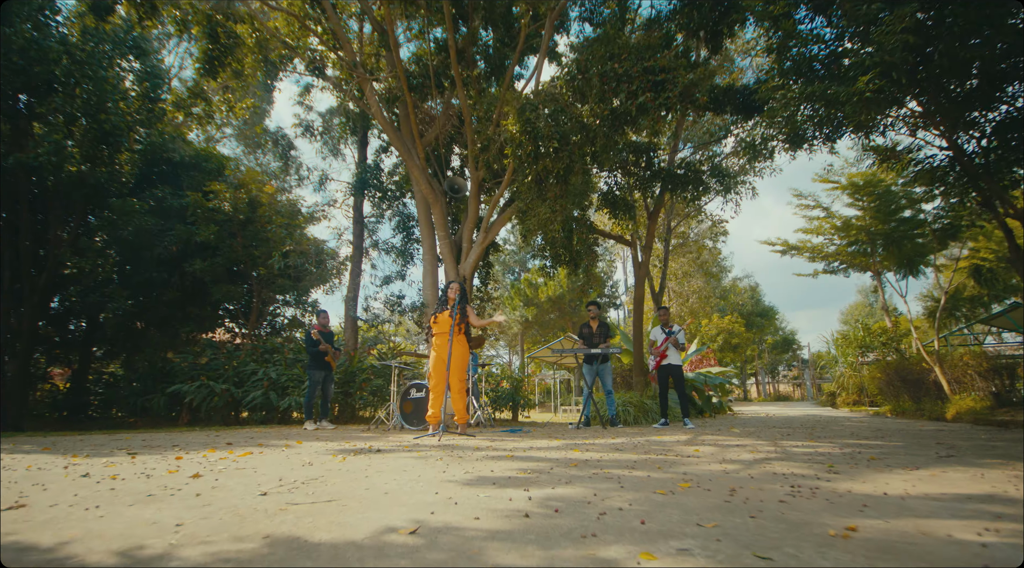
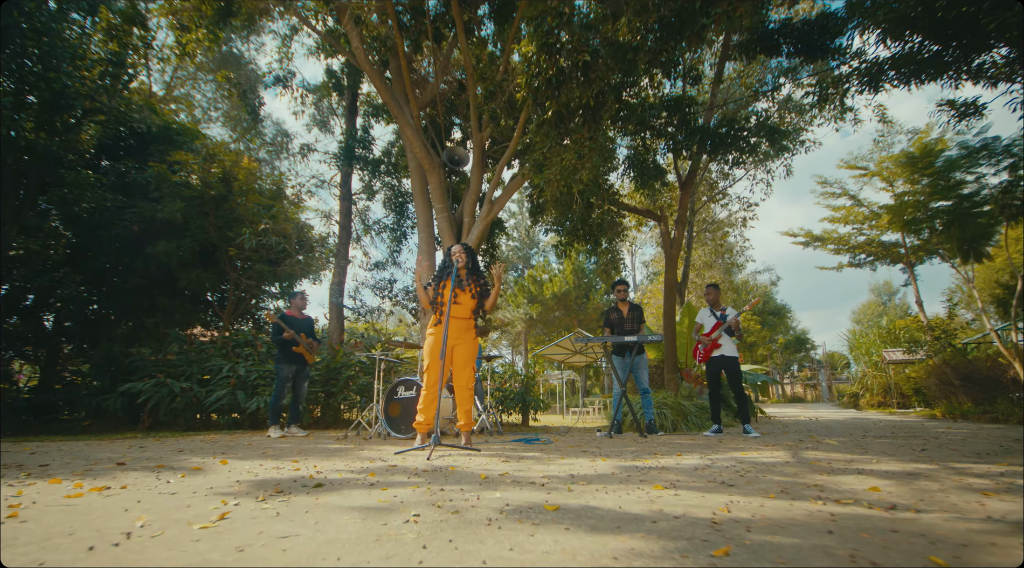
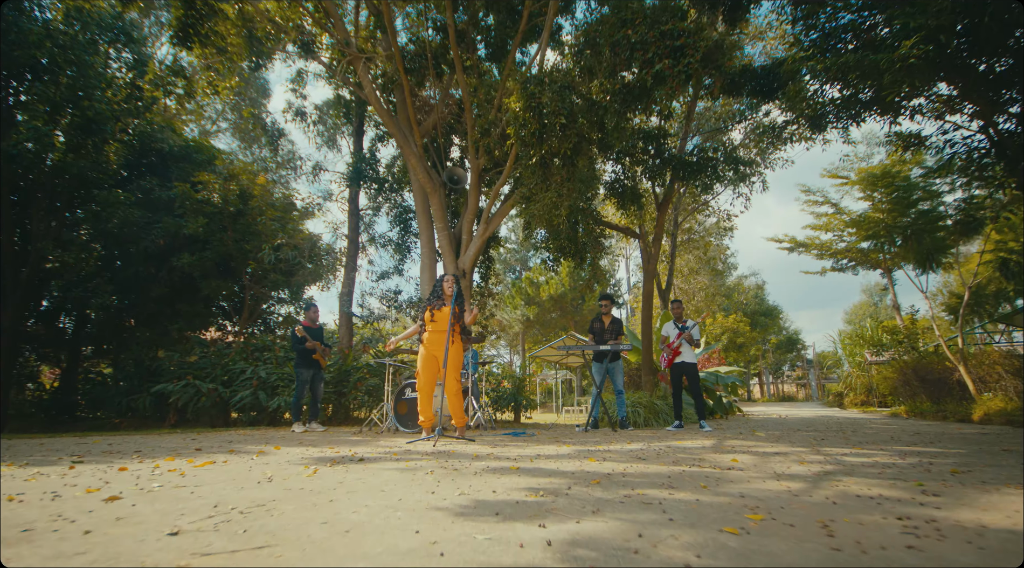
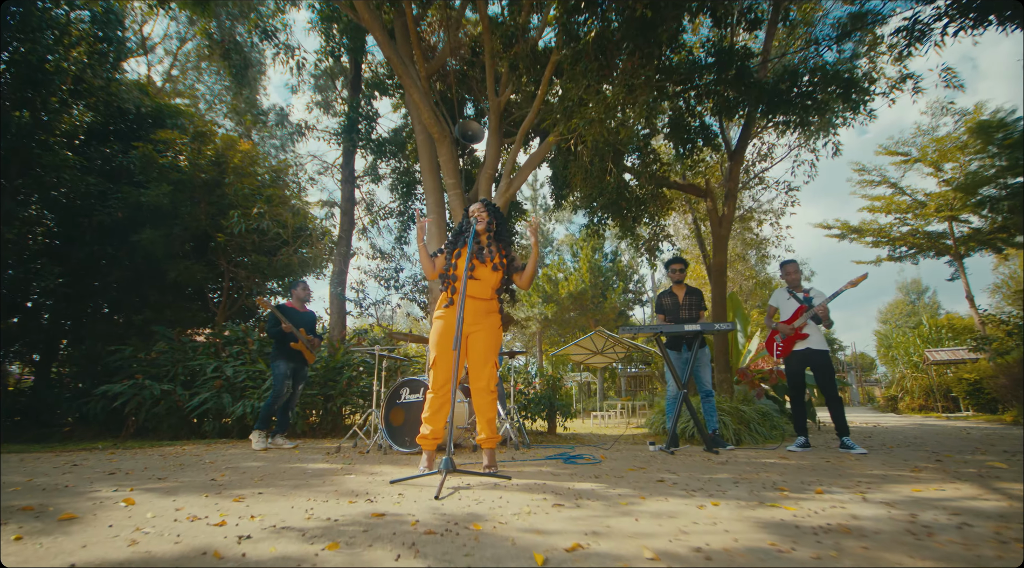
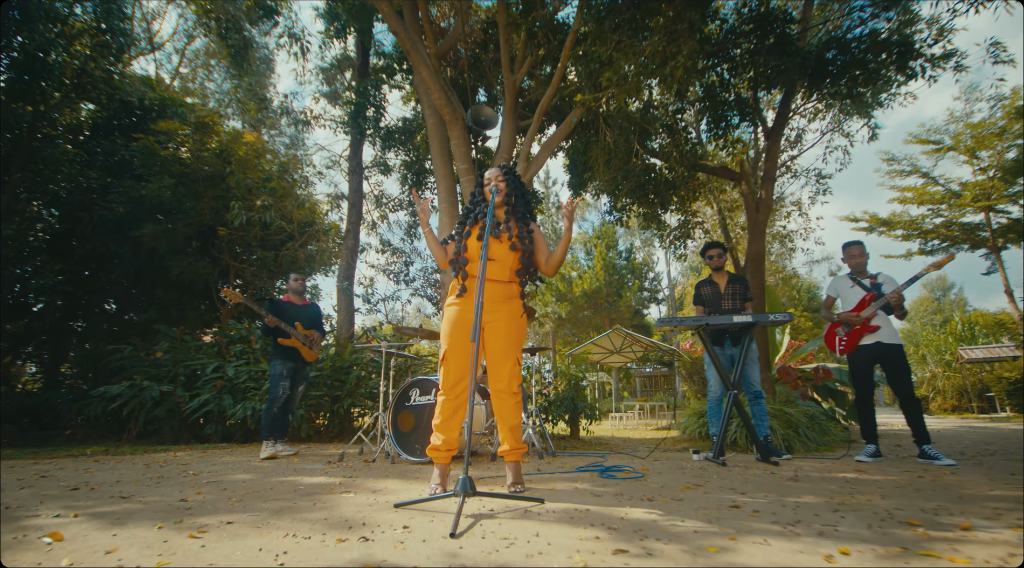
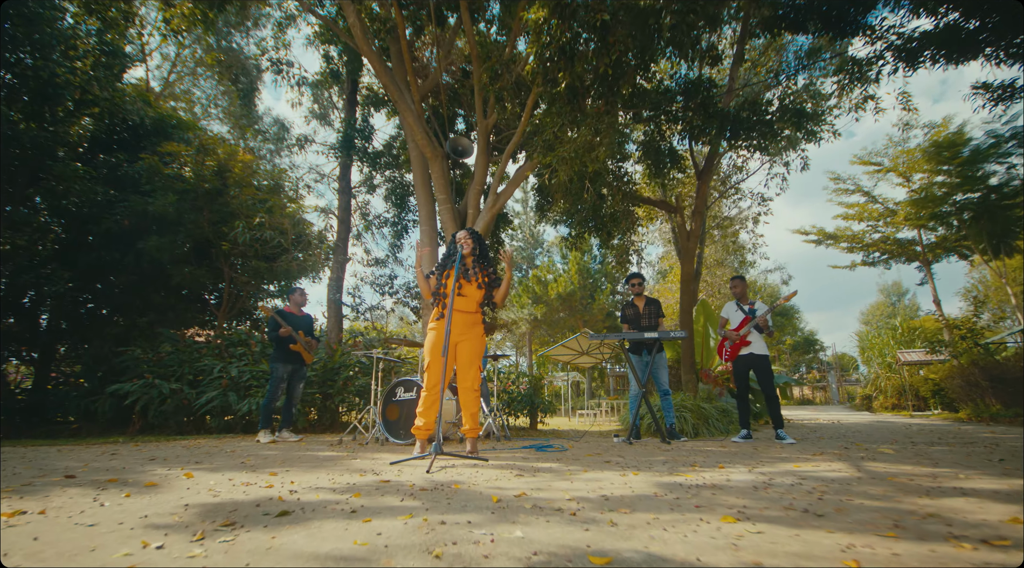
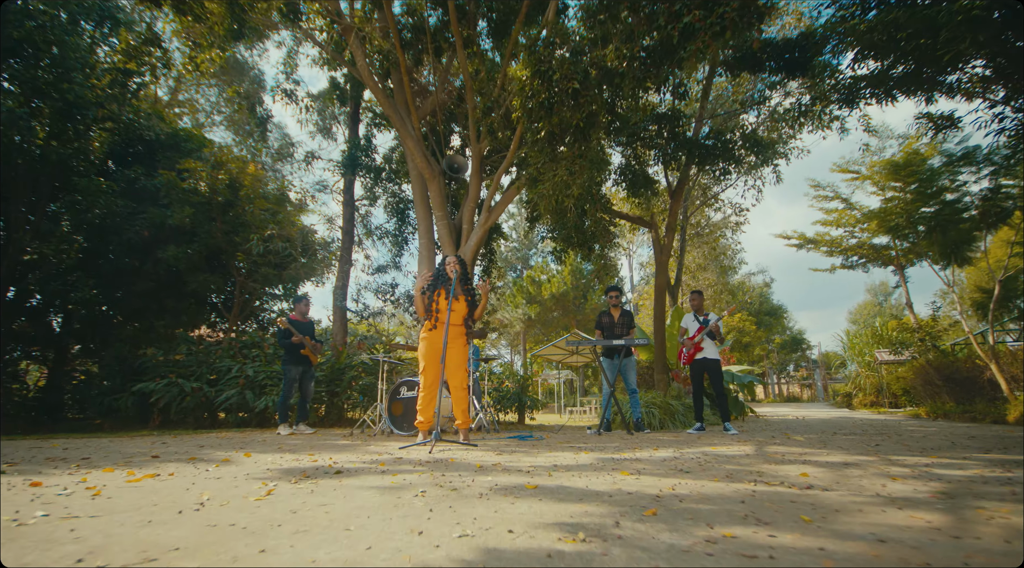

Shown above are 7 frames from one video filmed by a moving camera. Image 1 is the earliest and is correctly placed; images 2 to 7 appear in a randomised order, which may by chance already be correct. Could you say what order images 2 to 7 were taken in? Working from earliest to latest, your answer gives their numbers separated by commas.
3, 7, 2, 6, 4, 5
